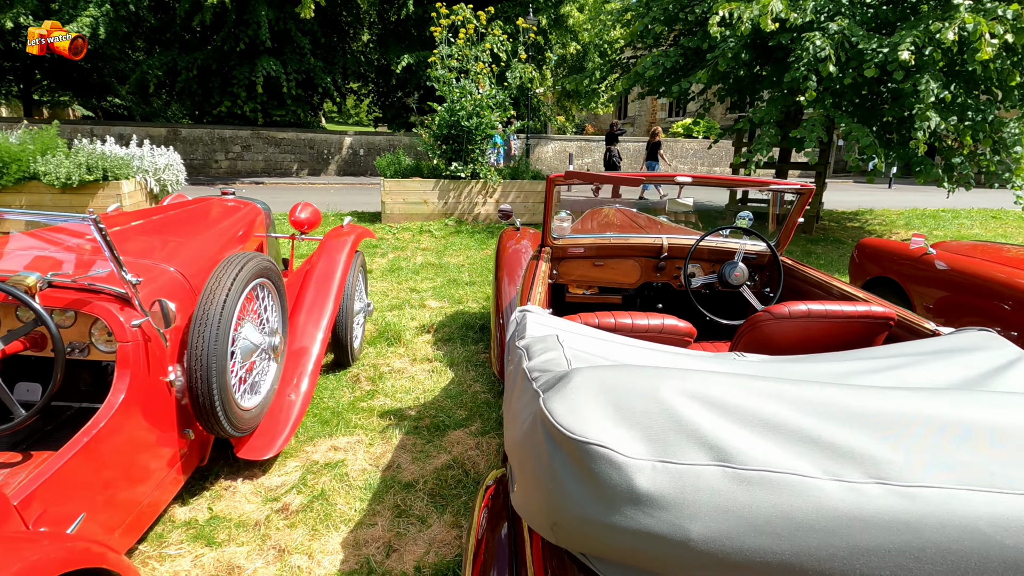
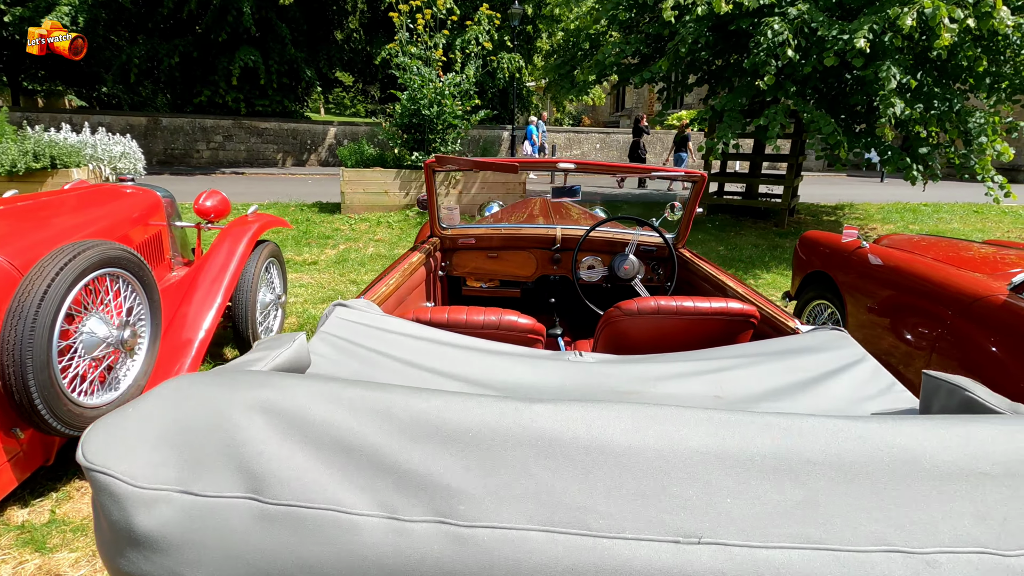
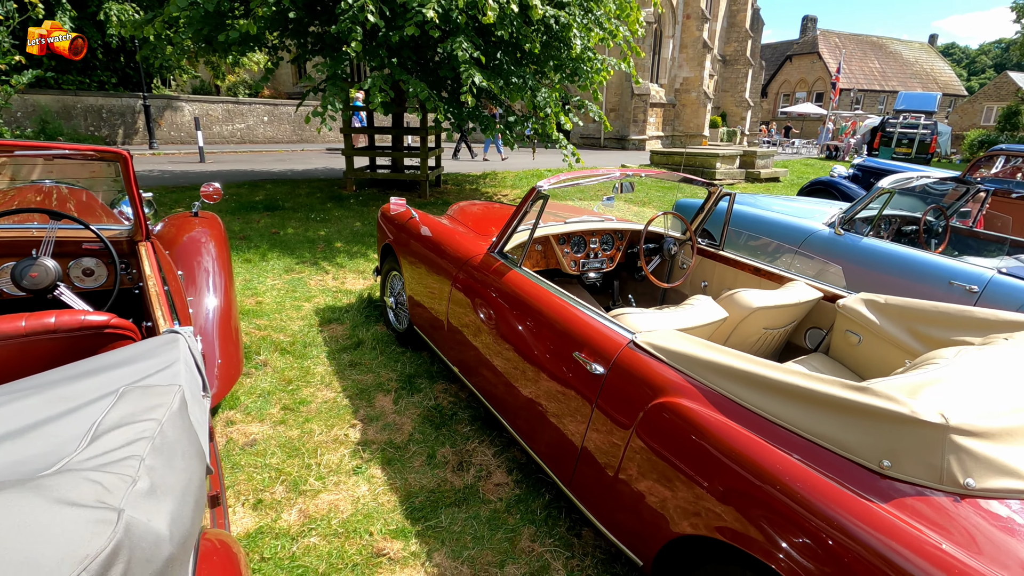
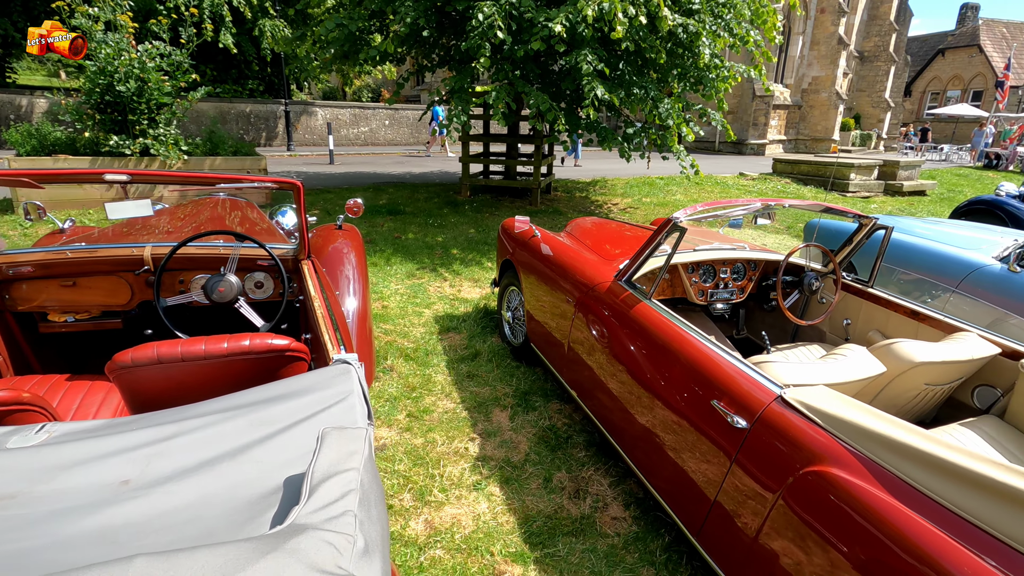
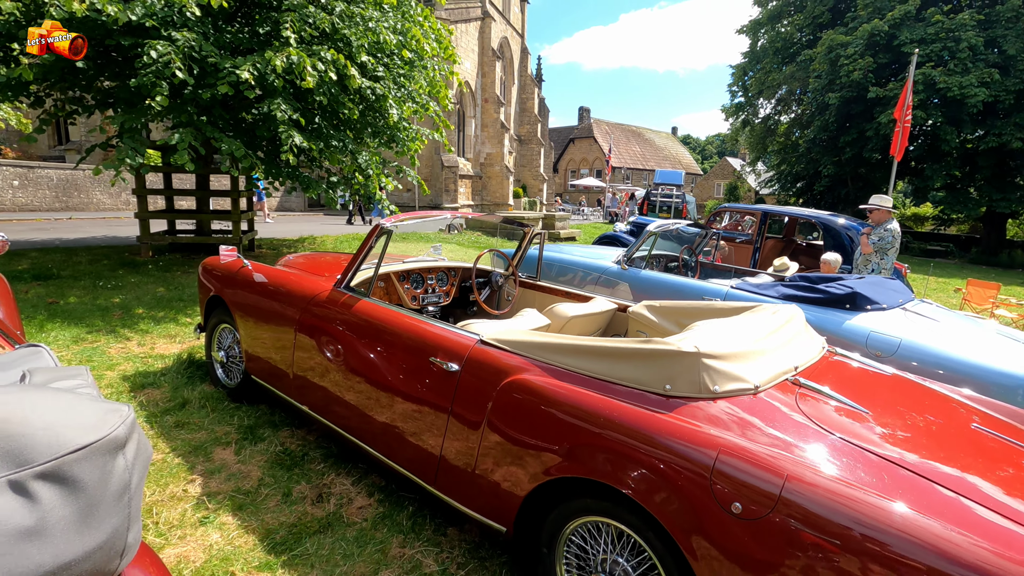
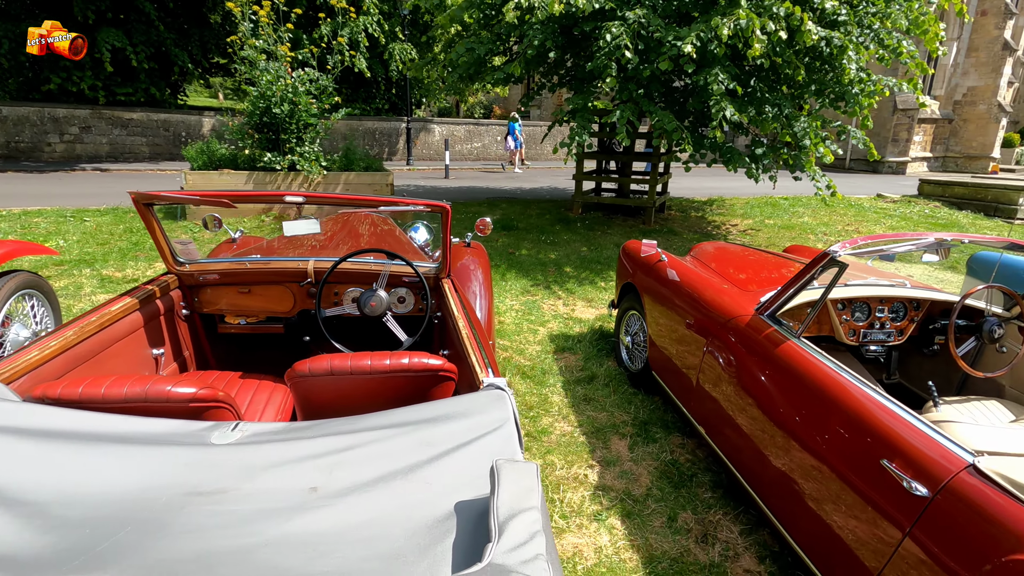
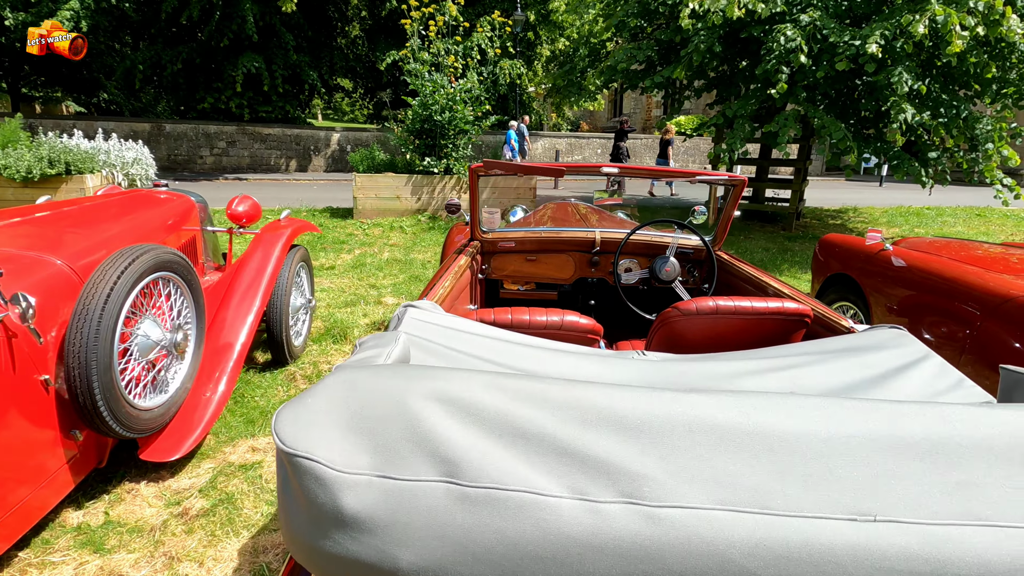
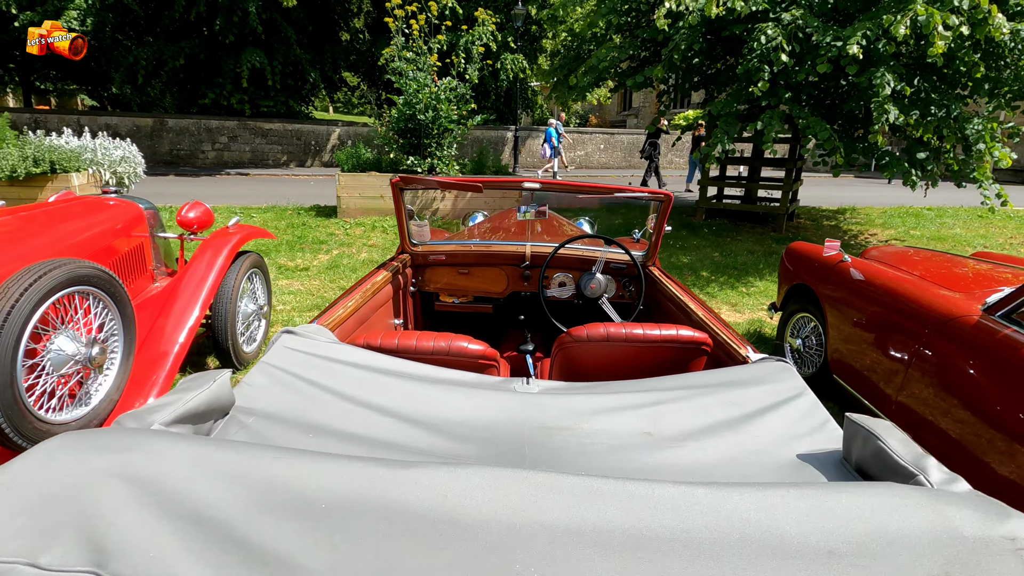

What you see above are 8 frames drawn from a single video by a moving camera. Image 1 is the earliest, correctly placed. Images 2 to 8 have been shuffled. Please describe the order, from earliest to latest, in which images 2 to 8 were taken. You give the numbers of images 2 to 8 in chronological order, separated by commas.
7, 2, 8, 6, 4, 3, 5
